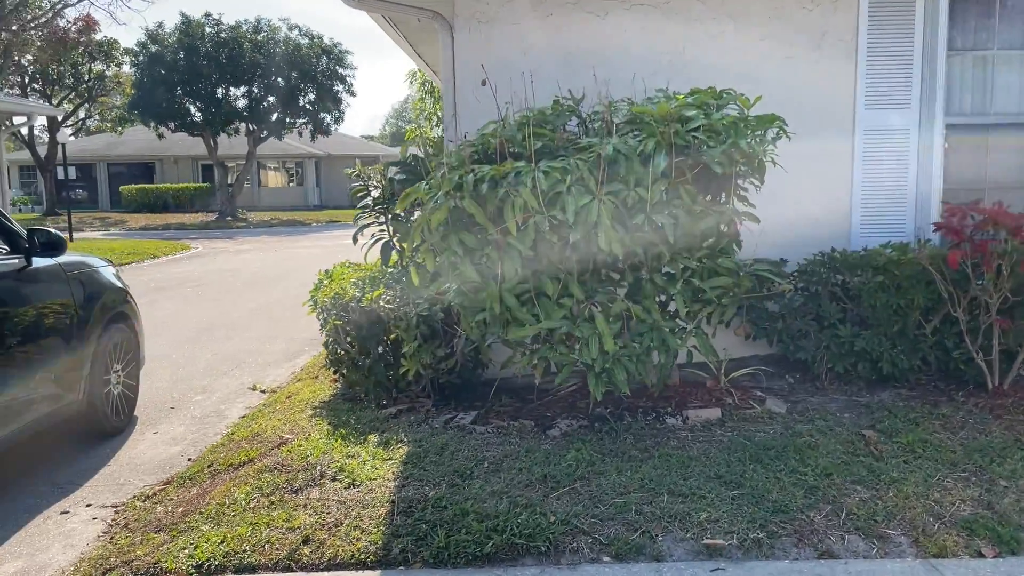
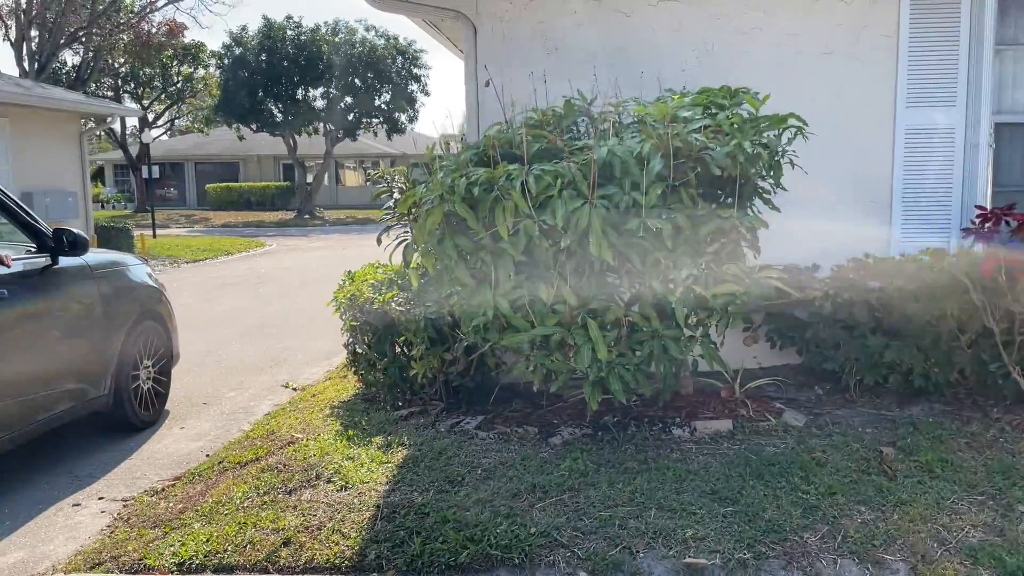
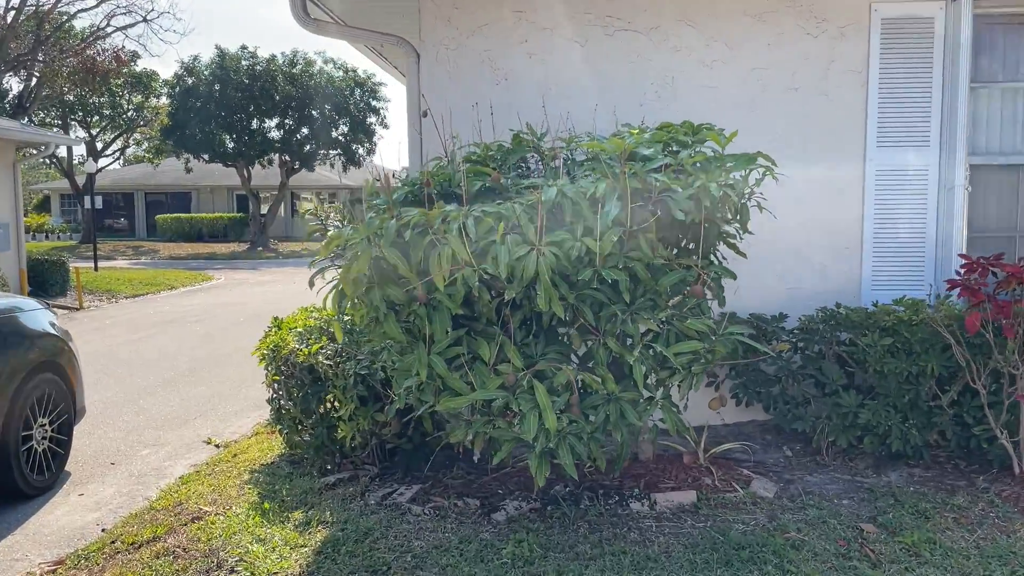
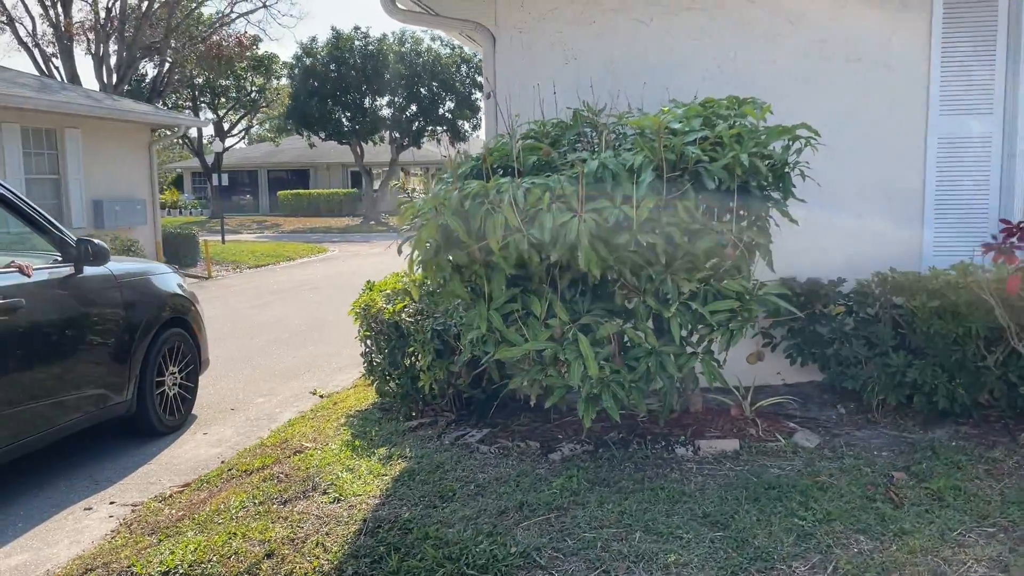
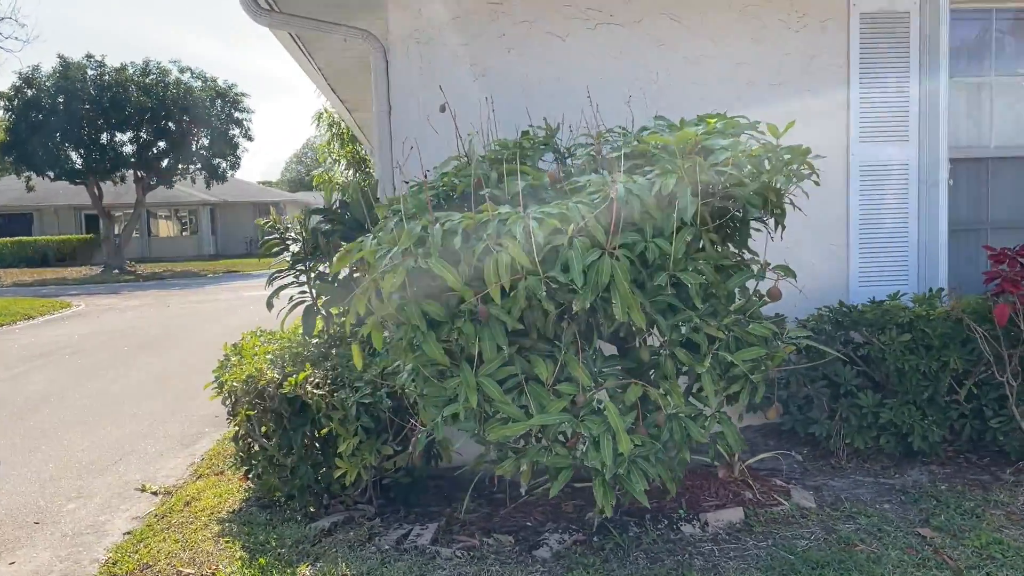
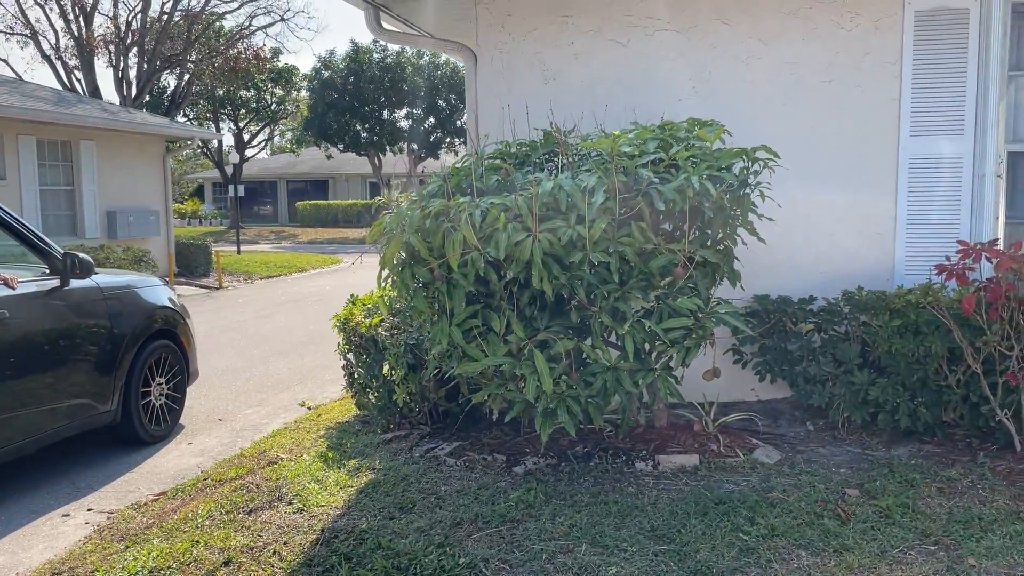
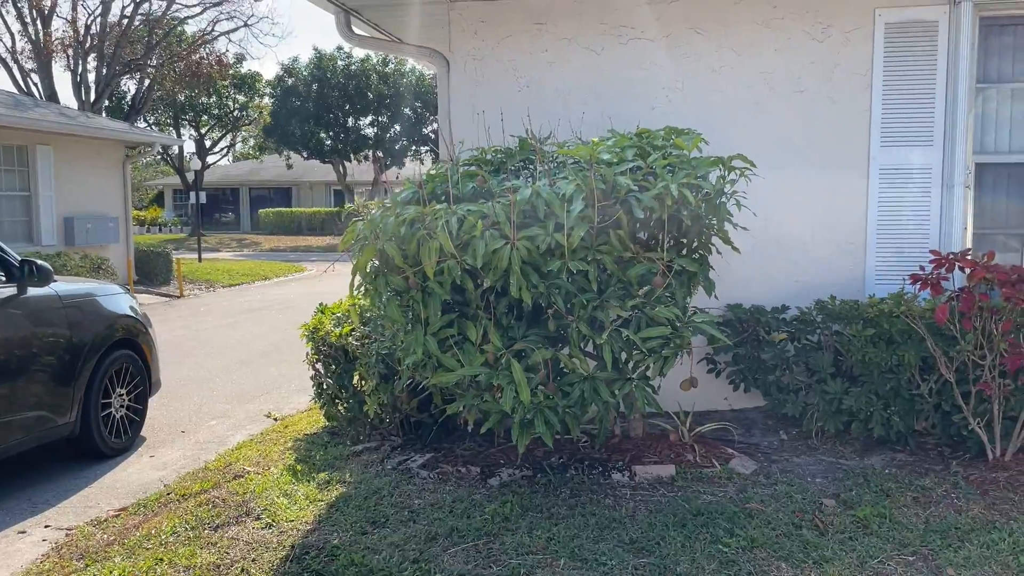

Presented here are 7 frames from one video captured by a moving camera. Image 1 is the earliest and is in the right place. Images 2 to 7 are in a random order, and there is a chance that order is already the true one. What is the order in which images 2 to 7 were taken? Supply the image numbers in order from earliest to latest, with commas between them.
2, 4, 6, 7, 3, 5
